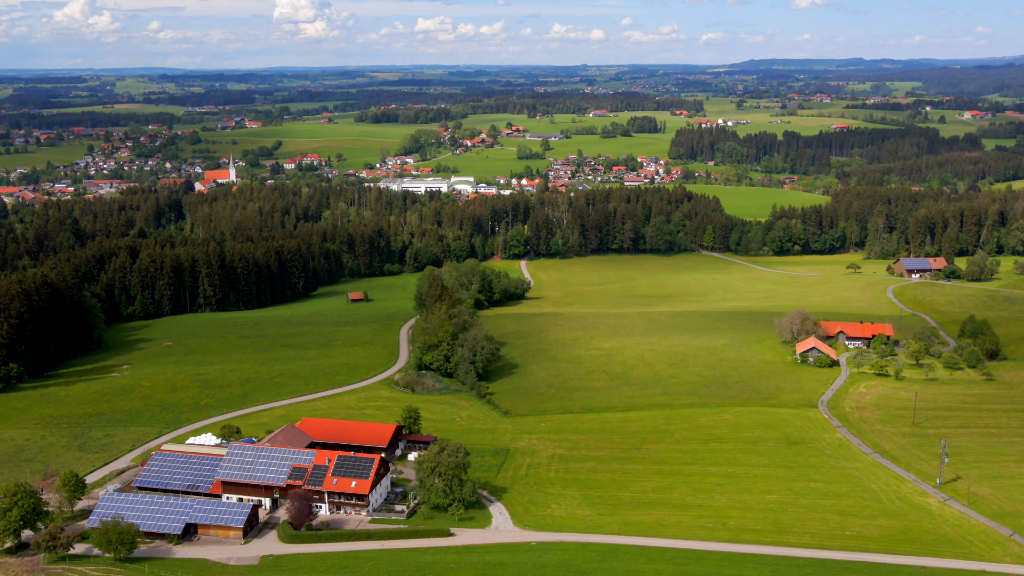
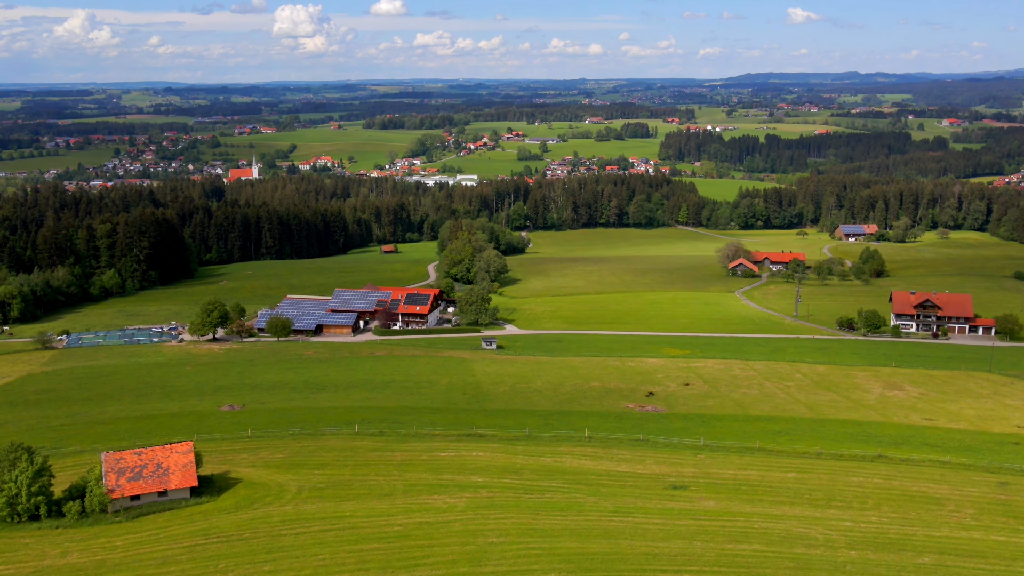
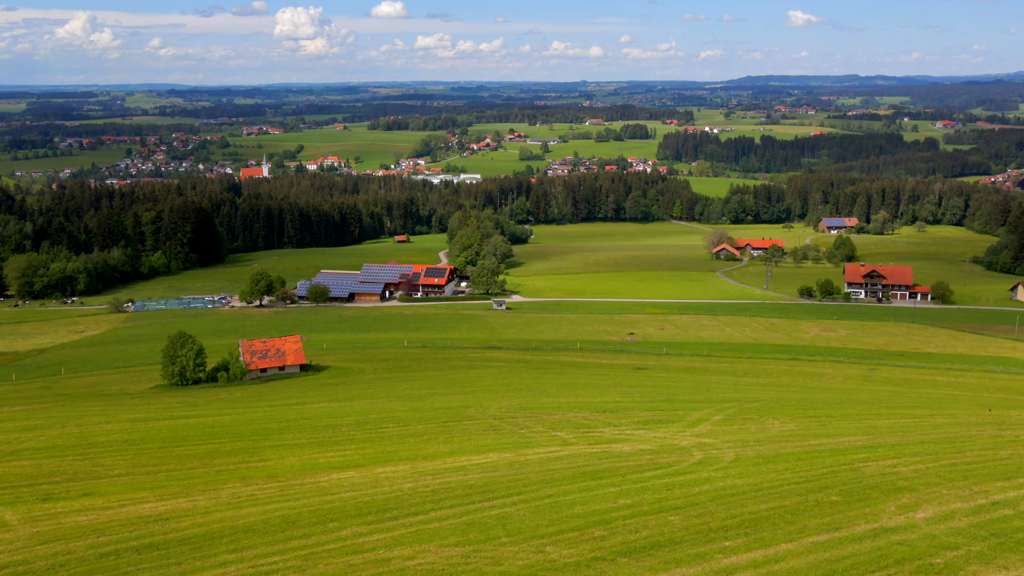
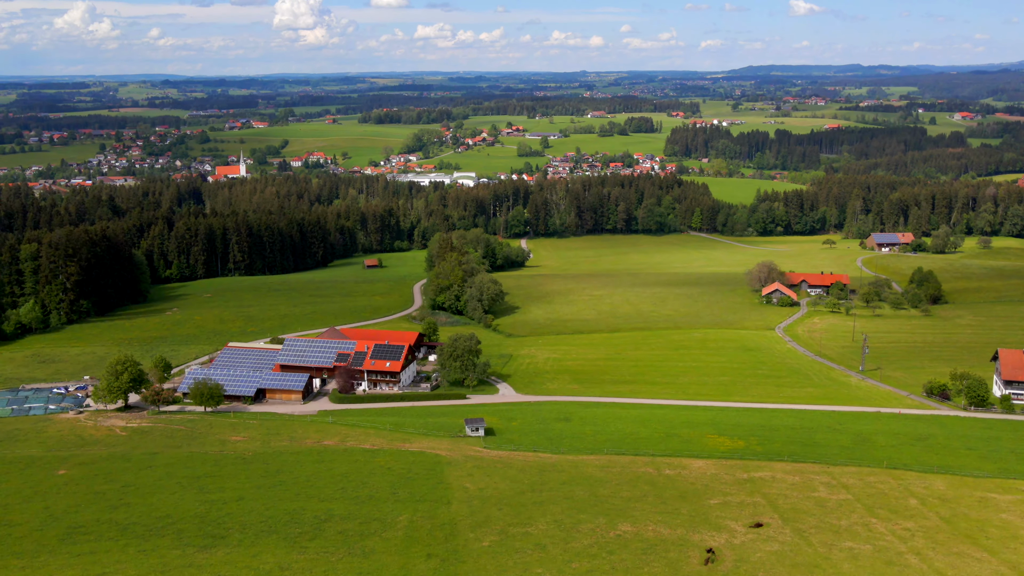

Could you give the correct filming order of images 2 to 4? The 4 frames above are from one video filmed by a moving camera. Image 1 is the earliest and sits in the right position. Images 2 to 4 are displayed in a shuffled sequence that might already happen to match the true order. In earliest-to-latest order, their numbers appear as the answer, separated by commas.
4, 2, 3
